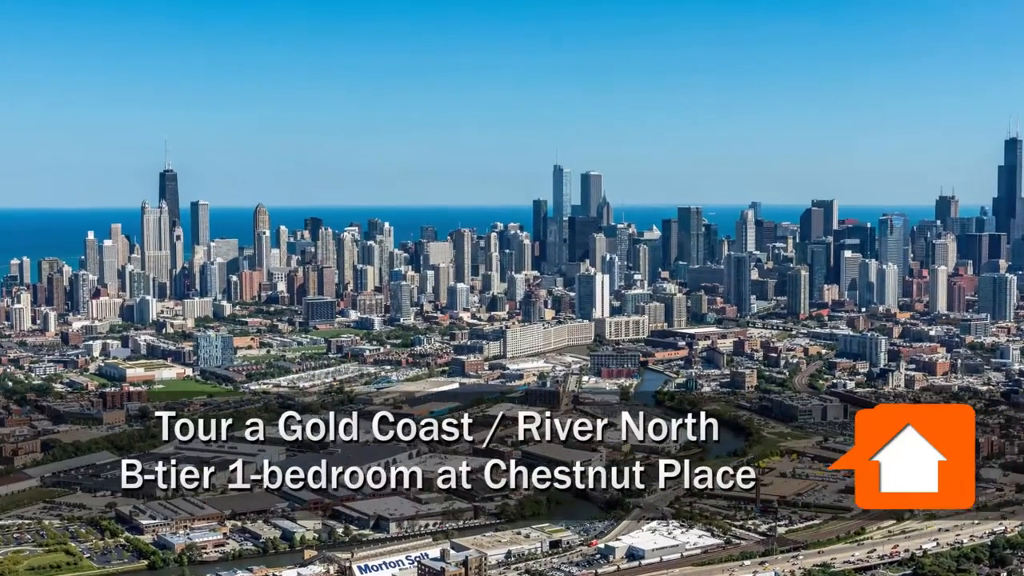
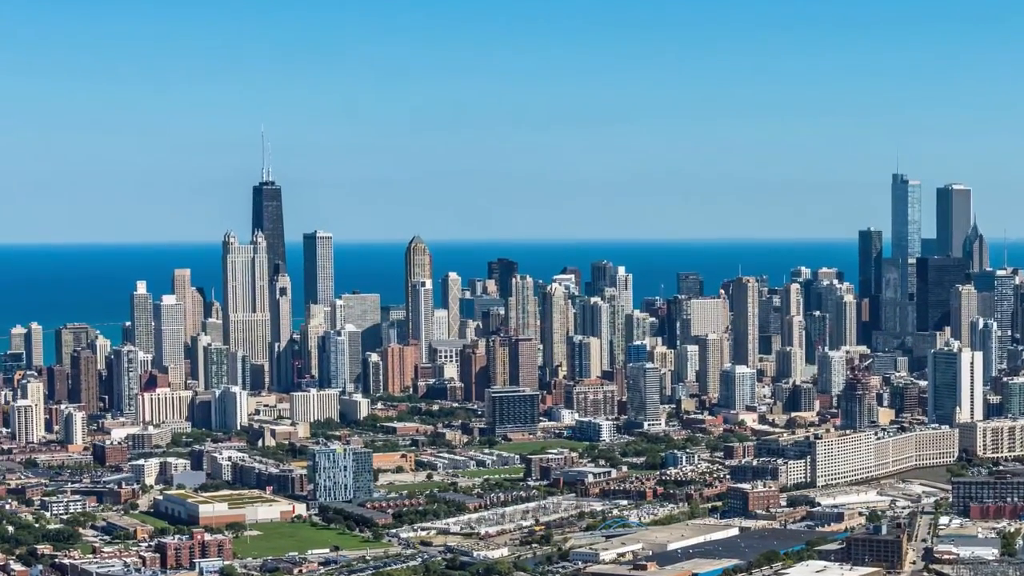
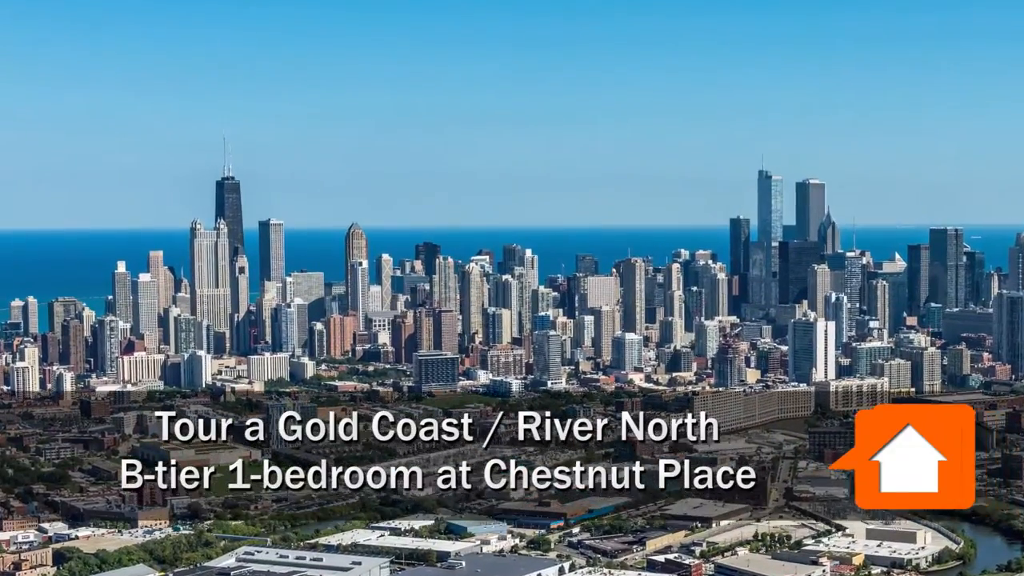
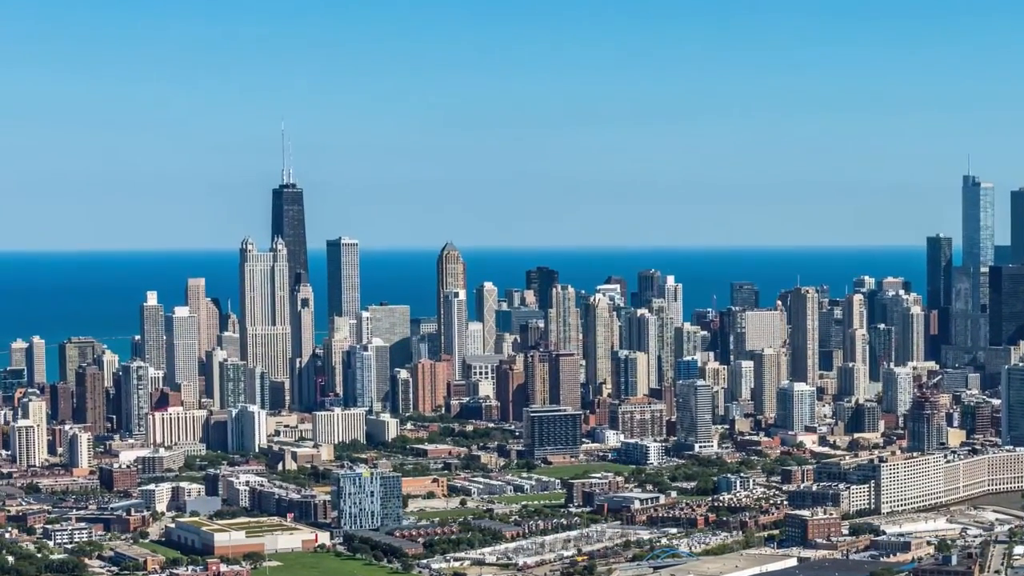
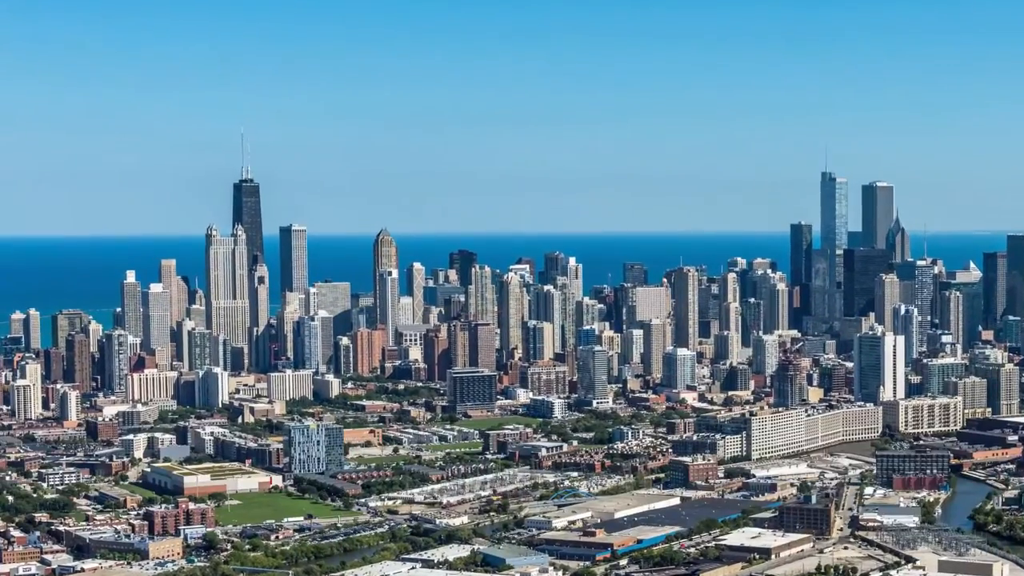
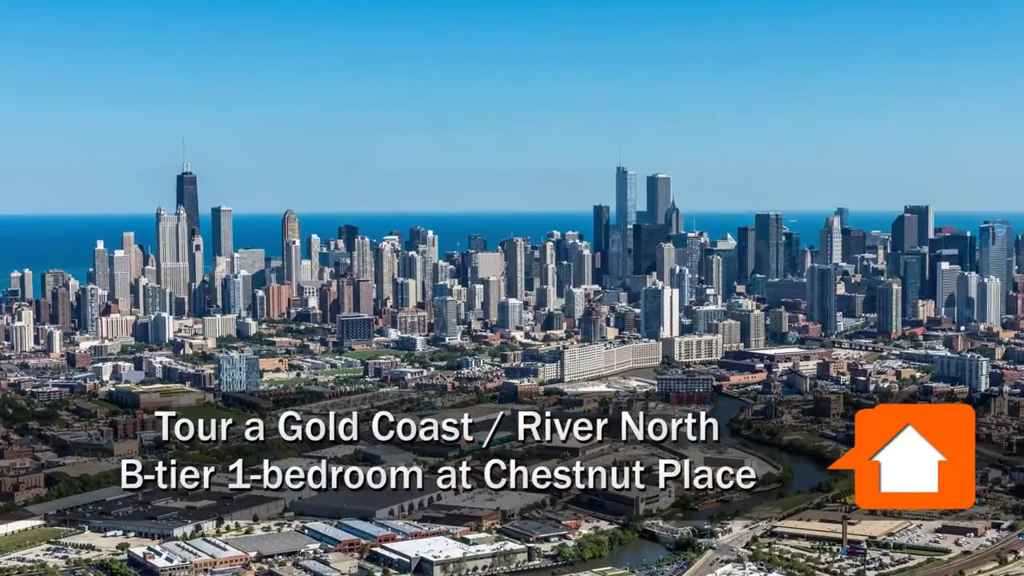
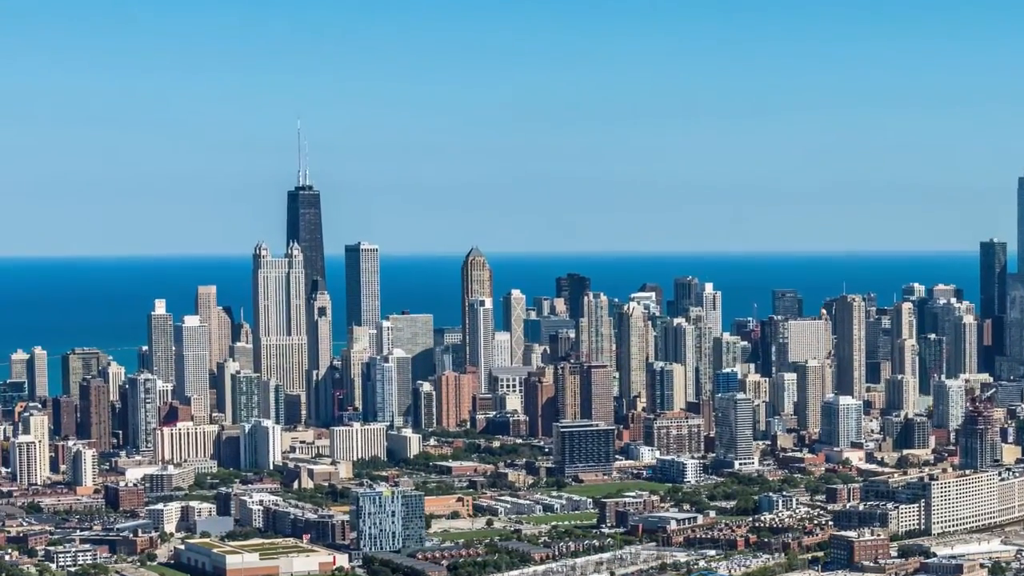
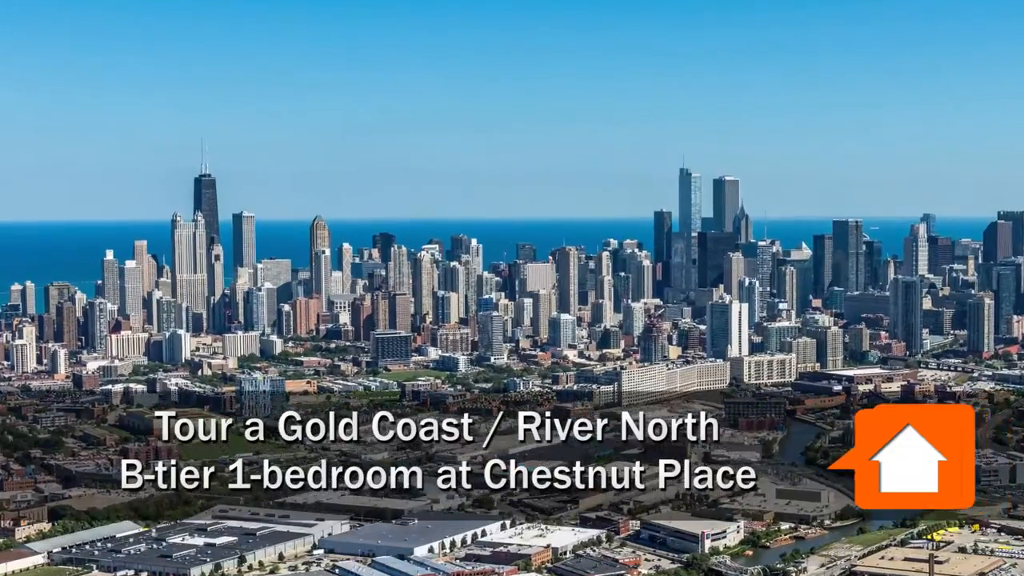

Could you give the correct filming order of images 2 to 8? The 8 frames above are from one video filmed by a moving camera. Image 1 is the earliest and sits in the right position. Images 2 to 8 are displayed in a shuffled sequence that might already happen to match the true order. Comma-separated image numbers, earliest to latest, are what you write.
6, 8, 3, 5, 2, 4, 7
